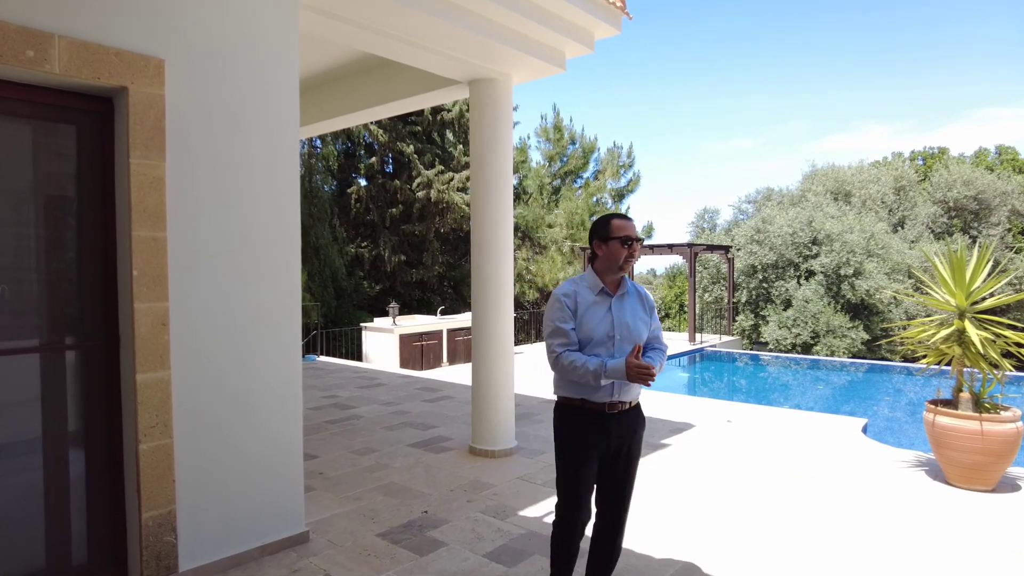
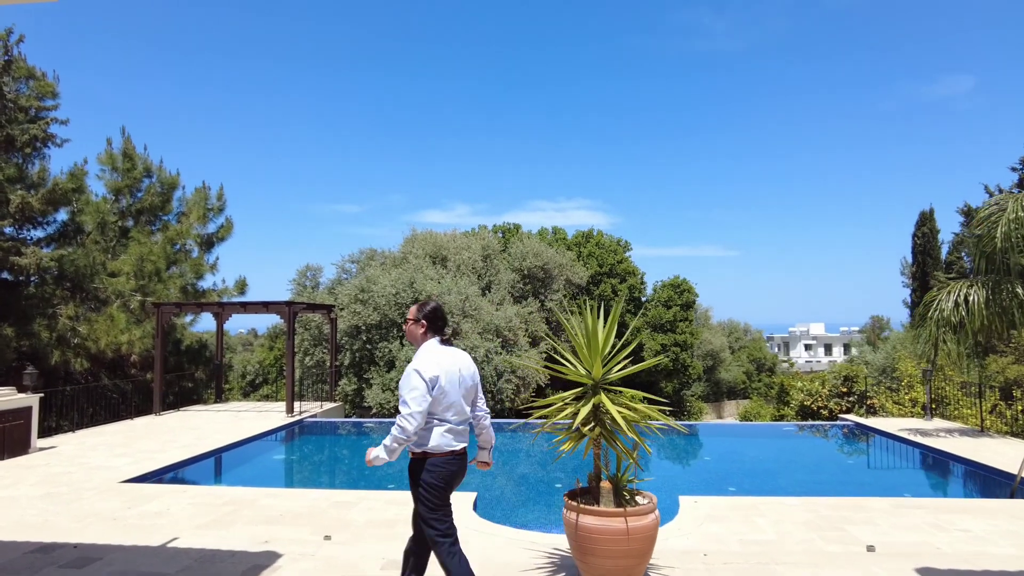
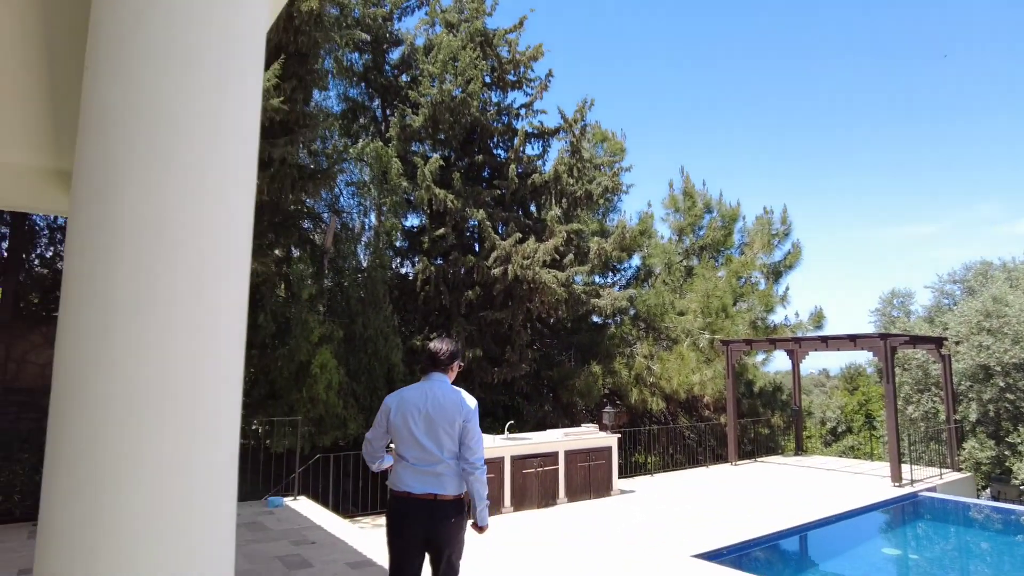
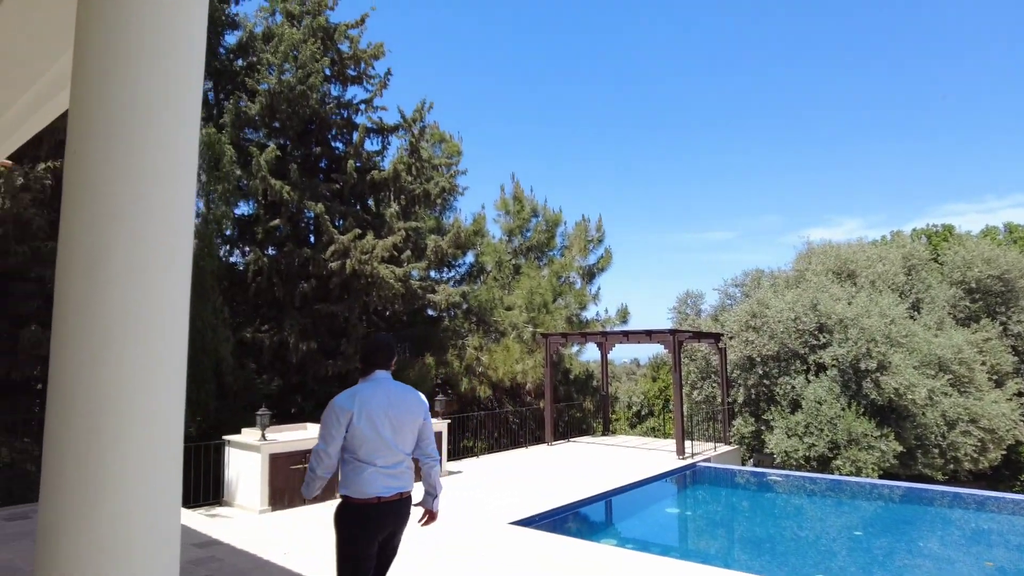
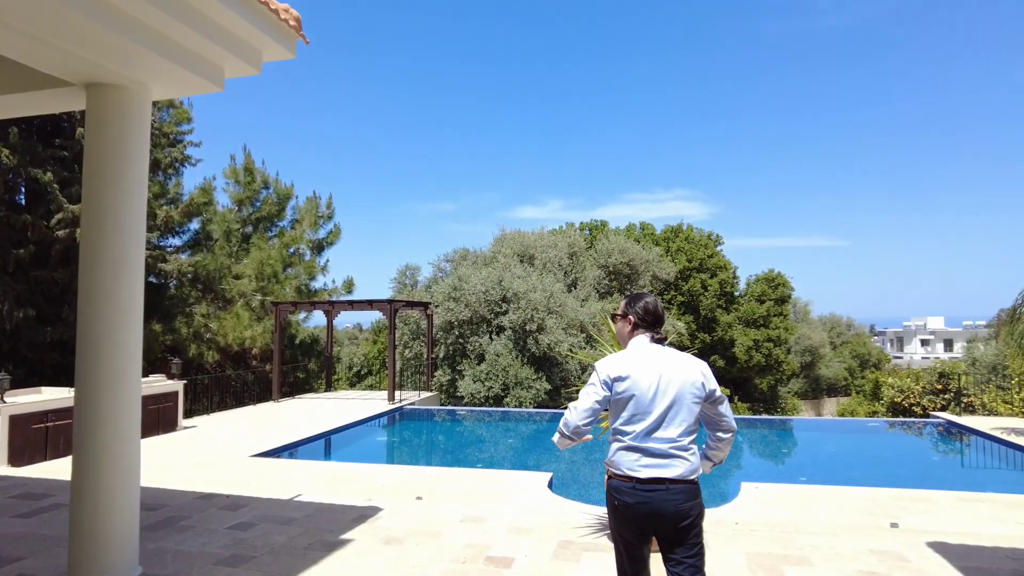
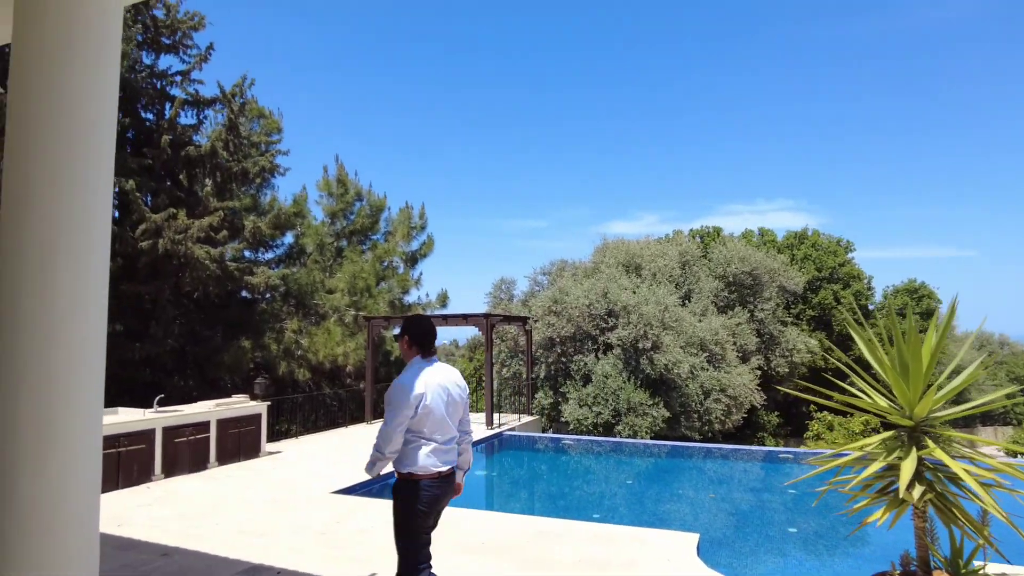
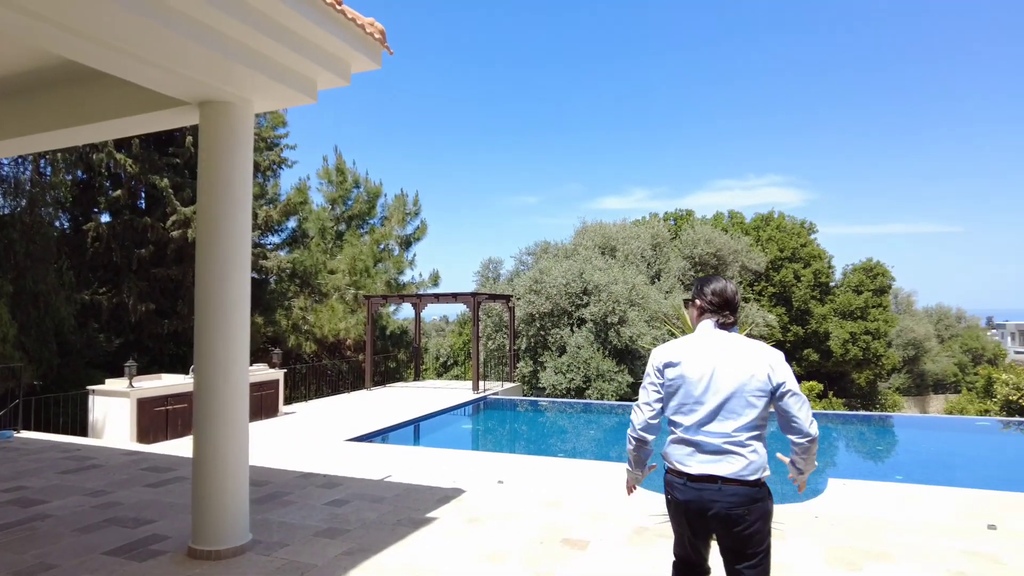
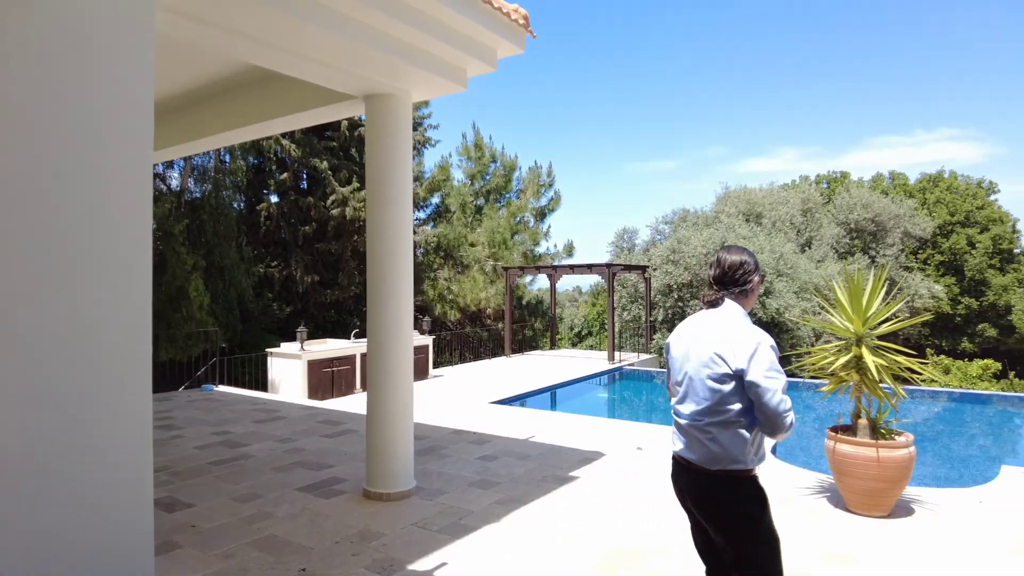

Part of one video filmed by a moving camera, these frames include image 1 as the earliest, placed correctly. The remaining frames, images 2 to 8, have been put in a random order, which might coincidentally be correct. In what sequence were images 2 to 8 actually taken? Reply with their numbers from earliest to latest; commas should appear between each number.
8, 7, 5, 2, 6, 4, 3
